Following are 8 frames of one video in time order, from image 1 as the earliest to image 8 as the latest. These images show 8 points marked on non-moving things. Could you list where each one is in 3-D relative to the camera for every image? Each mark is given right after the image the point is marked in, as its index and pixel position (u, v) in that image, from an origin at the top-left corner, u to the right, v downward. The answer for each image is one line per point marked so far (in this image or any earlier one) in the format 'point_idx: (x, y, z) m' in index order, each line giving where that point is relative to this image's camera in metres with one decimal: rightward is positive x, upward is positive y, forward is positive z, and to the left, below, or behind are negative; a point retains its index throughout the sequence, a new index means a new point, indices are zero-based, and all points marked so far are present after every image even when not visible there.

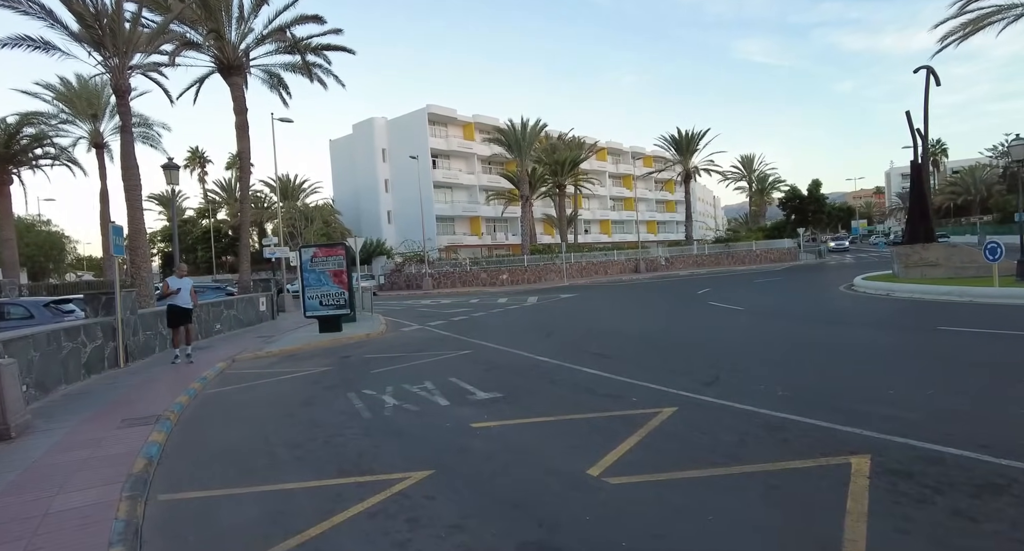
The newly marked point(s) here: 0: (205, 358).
0: (-7.1, -1.9, +12.5) m
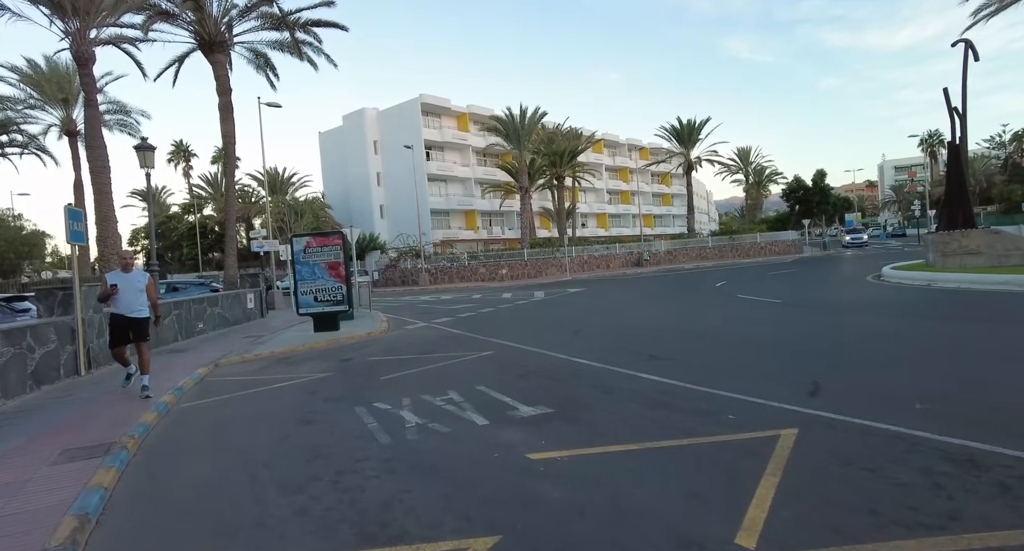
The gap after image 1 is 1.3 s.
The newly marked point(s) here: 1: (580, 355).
0: (-6.6, -1.8, +10.8) m
1: (+1.3, -1.4, +9.3) m
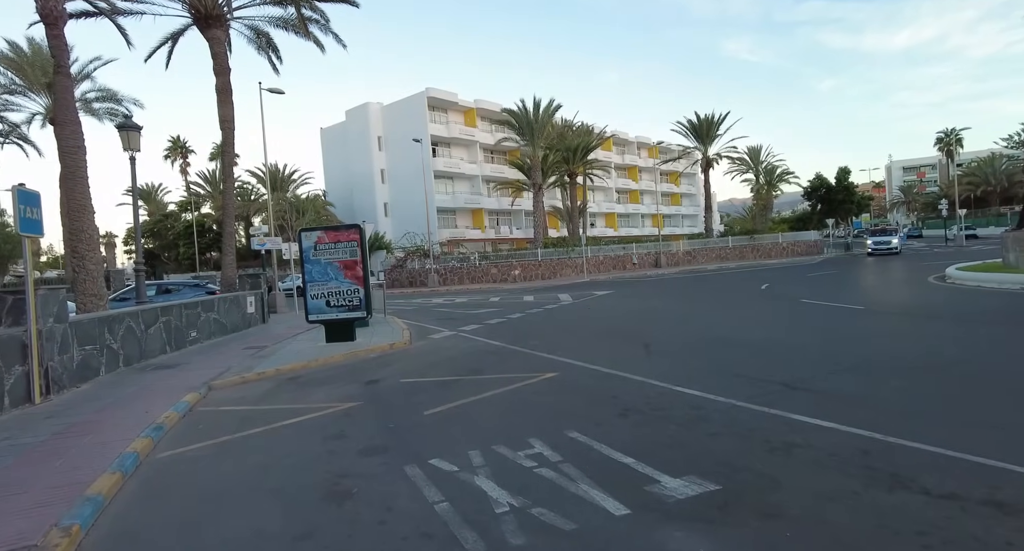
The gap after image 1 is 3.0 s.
0: (-5.5, -1.8, +8.7) m
1: (+2.3, -1.4, +7.2) m
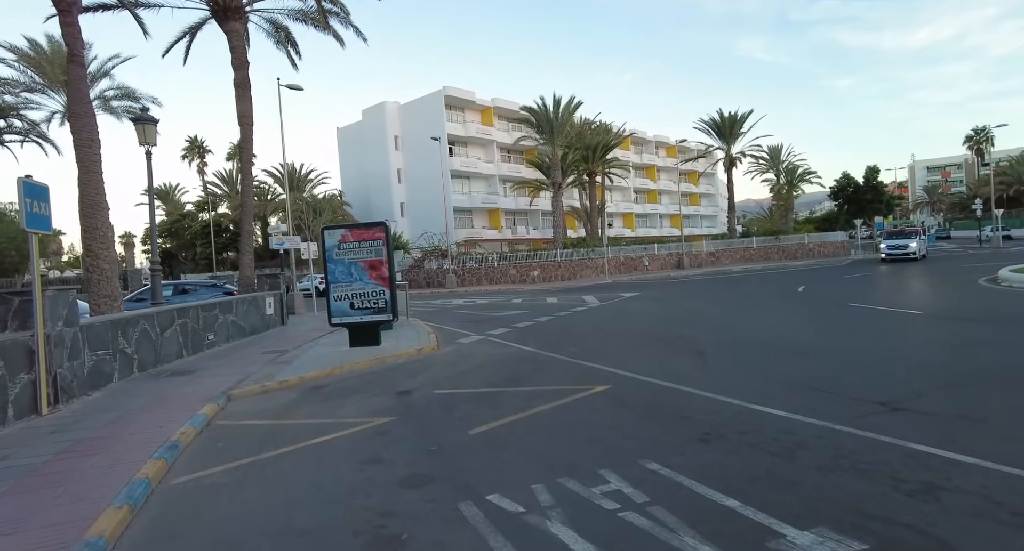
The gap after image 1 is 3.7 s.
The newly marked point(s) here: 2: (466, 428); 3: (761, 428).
0: (-4.9, -1.8, +8.0) m
1: (+2.9, -1.4, +6.4) m
2: (-0.5, -1.7, +6.0) m
3: (+2.4, -1.4, +5.2) m
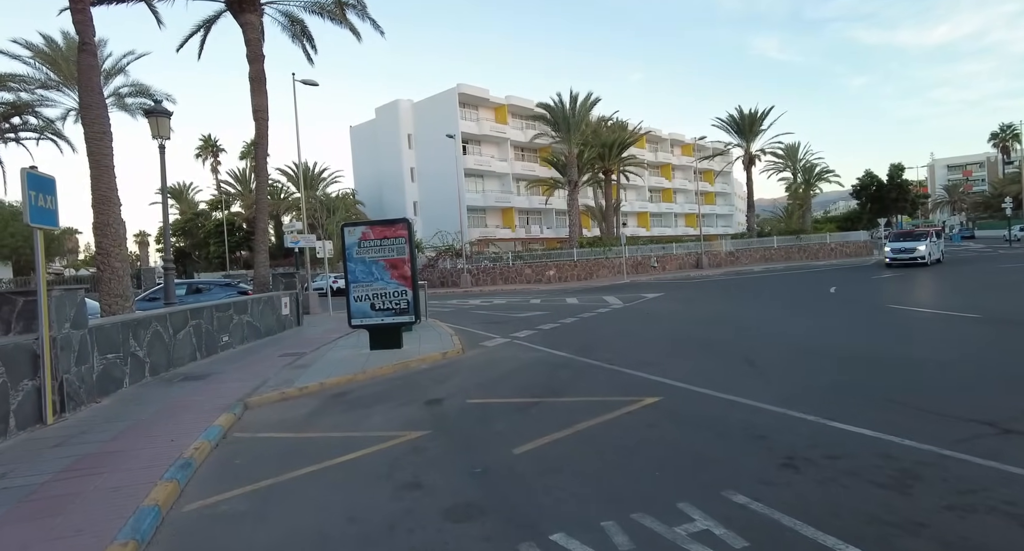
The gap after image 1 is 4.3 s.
0: (-4.4, -1.8, +7.5) m
1: (+3.4, -1.4, +5.7) m
2: (0.0, -1.7, +5.4) m
3: (+2.8, -1.5, +4.5) m
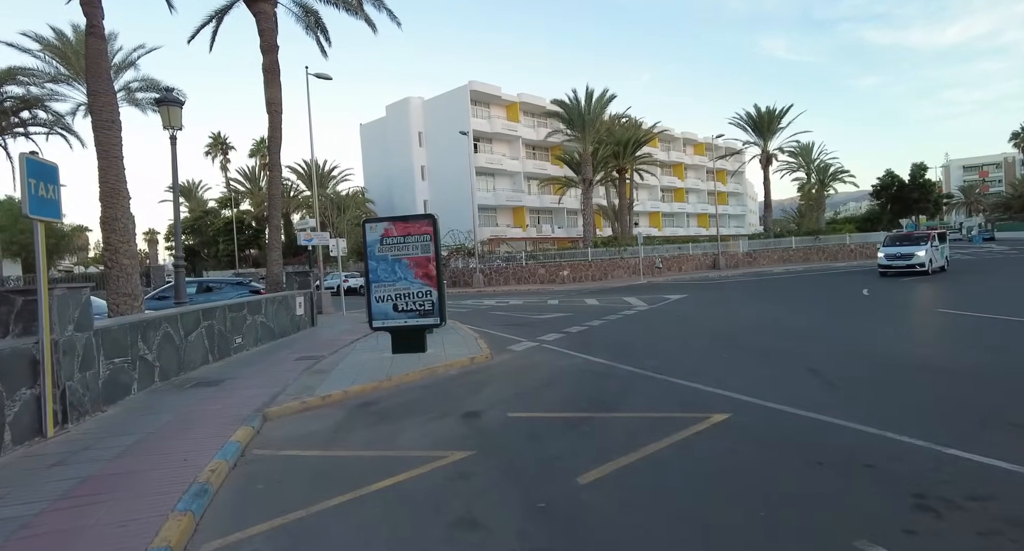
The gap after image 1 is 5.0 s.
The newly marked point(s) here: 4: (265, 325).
0: (-3.8, -1.8, +6.8) m
1: (+3.9, -1.5, +5.0) m
2: (+0.5, -1.7, +4.7) m
3: (+3.4, -1.5, +3.8) m
4: (-6.1, -1.2, +13.4) m
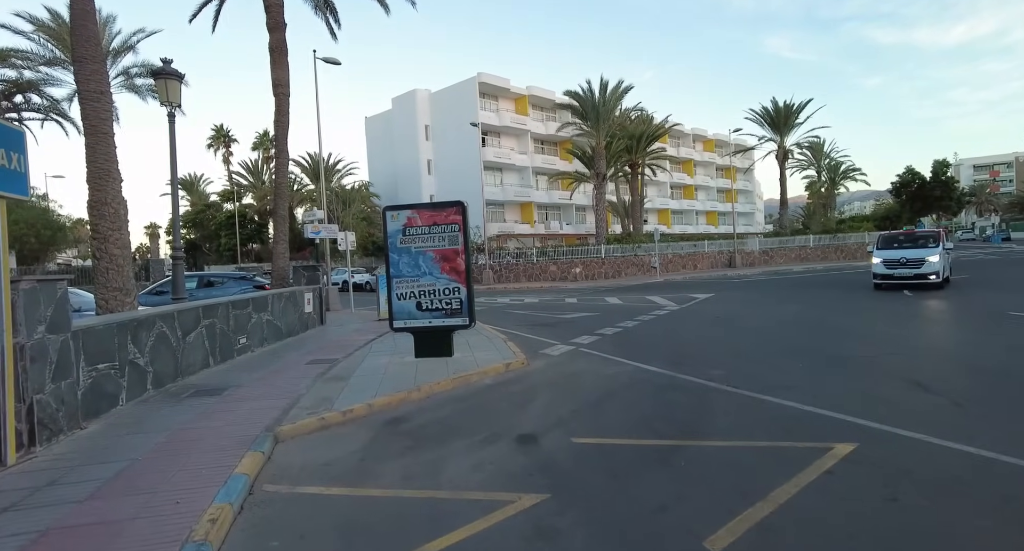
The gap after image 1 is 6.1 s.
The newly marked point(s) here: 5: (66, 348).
0: (-3.2, -1.7, +5.7) m
1: (+4.6, -1.4, +3.8) m
2: (+1.1, -1.7, +3.5) m
3: (+4.0, -1.5, +2.6) m
4: (-5.4, -1.1, +12.2) m
5: (-4.7, -0.8, +5.8) m
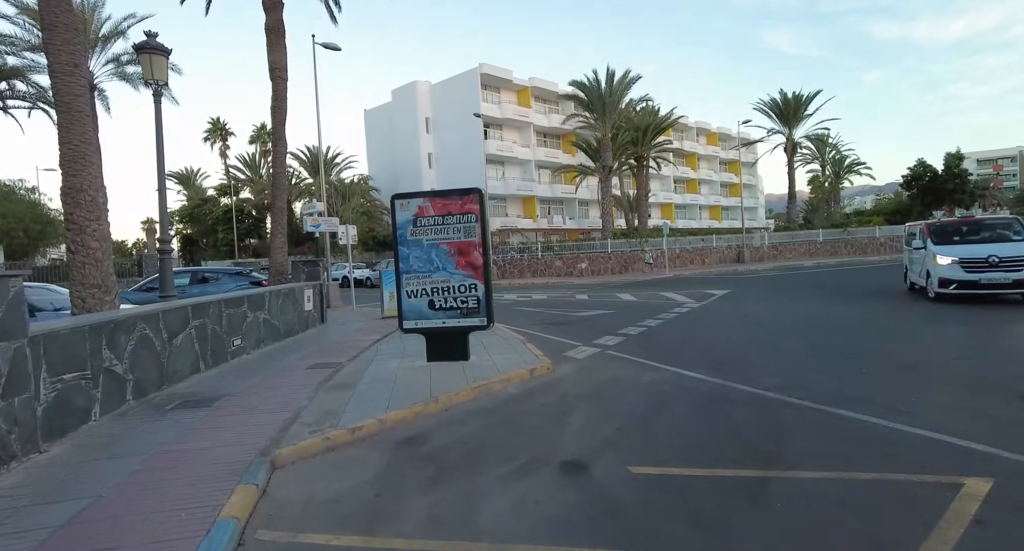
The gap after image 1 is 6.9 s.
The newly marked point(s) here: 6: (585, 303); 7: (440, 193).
0: (-2.8, -1.6, +4.8) m
1: (+5.0, -1.4, +2.9) m
2: (+1.5, -1.6, +2.6) m
3: (+4.4, -1.4, +1.7) m
4: (-5.0, -1.0, +11.3) m
5: (-4.4, -0.7, +4.9) m
6: (+2.6, -1.0, +19.4) m
7: (-1.1, +1.3, +8.5) m
